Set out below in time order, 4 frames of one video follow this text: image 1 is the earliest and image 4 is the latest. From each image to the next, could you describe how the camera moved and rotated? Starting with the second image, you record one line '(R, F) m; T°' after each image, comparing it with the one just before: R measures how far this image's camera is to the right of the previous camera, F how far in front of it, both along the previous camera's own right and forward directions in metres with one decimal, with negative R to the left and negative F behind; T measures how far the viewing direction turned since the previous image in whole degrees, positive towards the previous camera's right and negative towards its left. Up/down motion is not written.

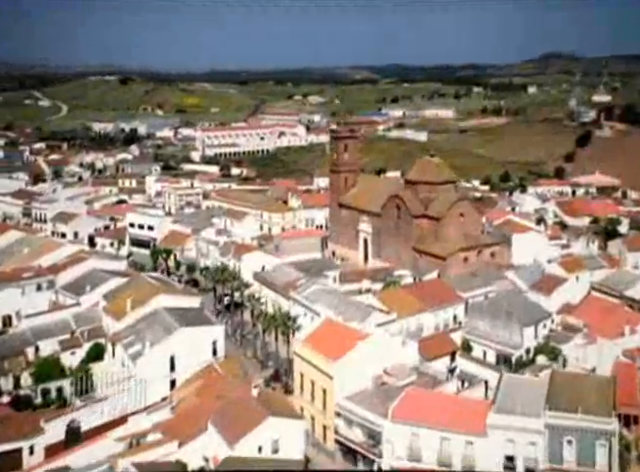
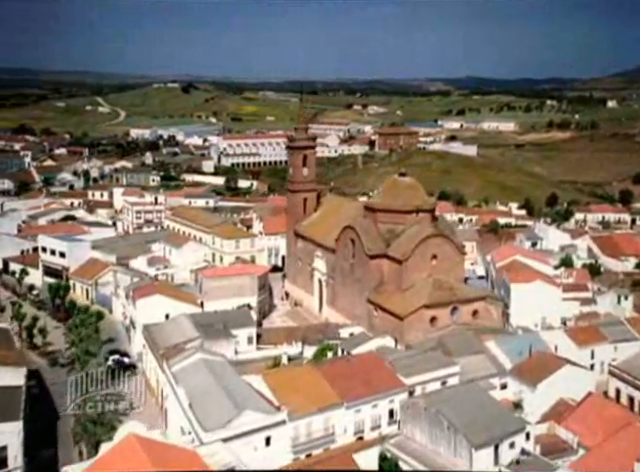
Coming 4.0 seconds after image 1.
(+3.1, +4.7) m; -6°
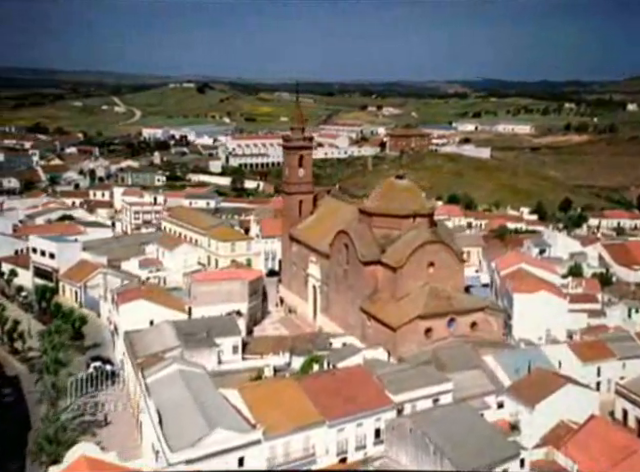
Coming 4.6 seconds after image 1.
(+0.5, +0.6) m; -1°
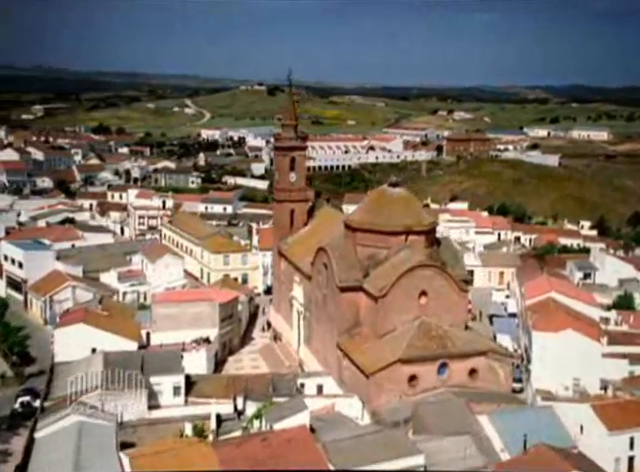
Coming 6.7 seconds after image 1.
(+1.7, +2.4) m; -6°
